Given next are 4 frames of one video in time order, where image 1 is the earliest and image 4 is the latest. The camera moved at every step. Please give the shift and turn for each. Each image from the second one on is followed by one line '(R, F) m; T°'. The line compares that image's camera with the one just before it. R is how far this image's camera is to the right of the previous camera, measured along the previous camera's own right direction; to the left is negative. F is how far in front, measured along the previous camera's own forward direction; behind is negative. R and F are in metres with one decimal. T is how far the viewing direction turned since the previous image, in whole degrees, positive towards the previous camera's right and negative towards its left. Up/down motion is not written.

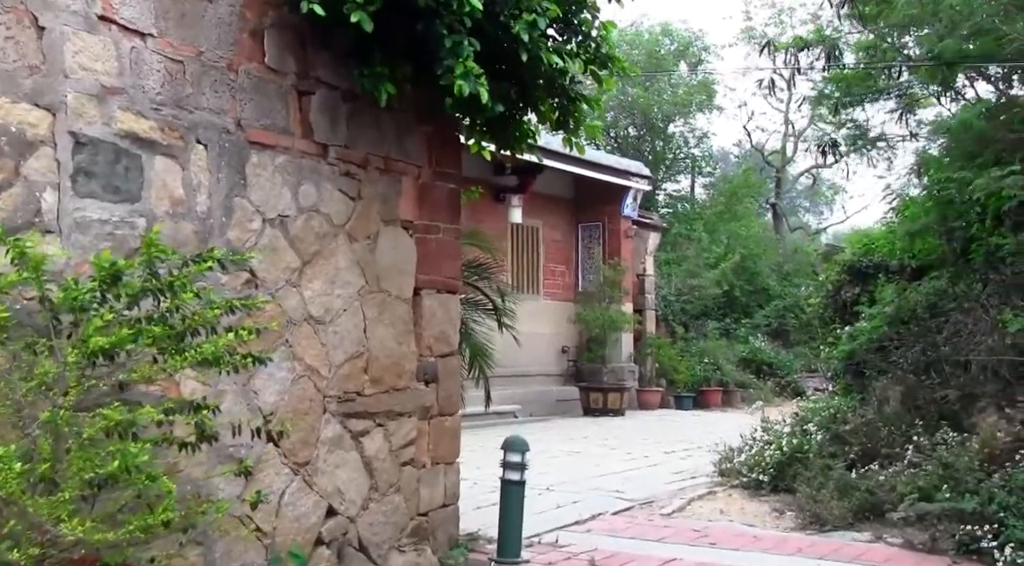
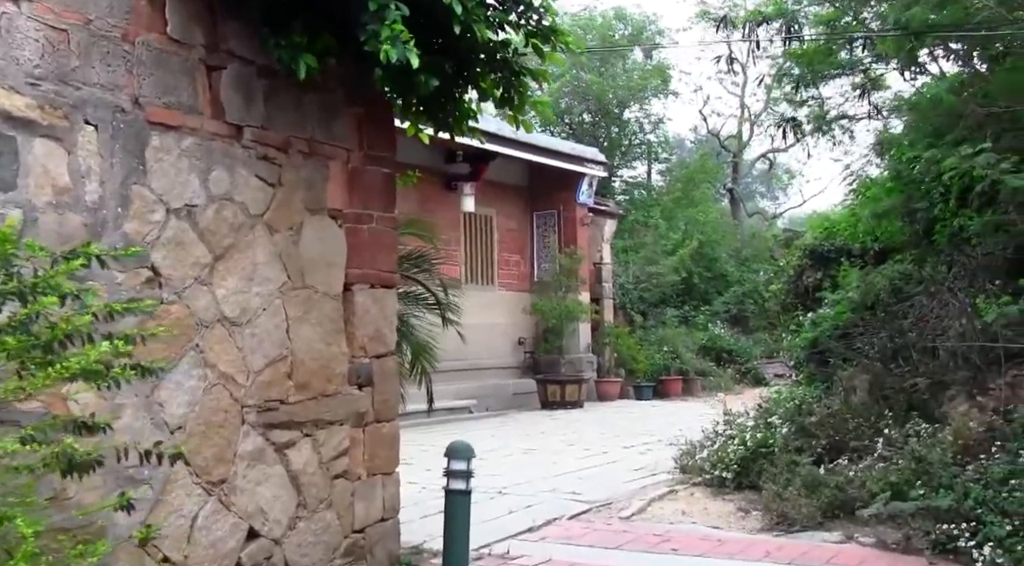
(+0.1, +0.4) m; +2°
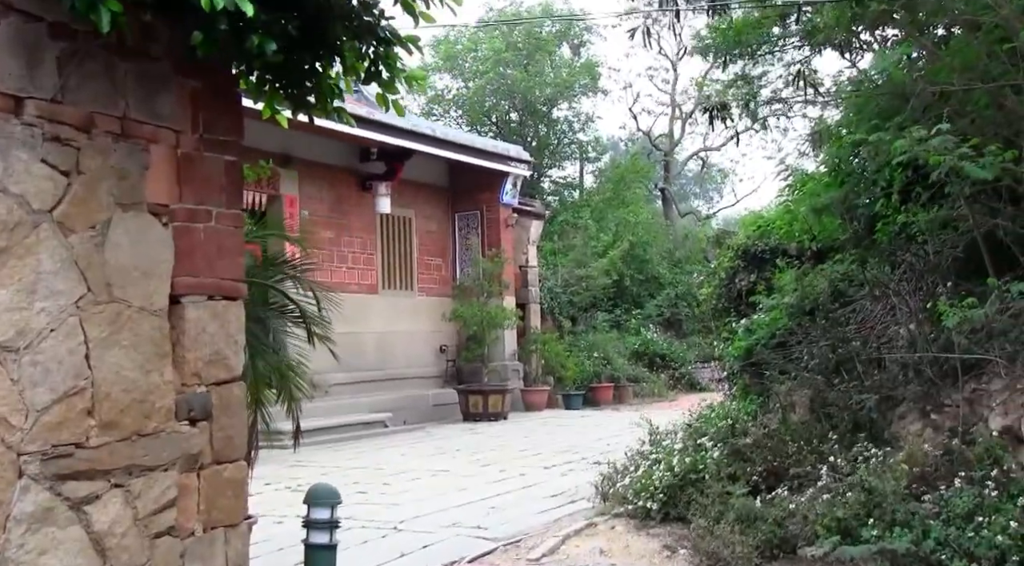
(+0.2, +0.8) m; +3°
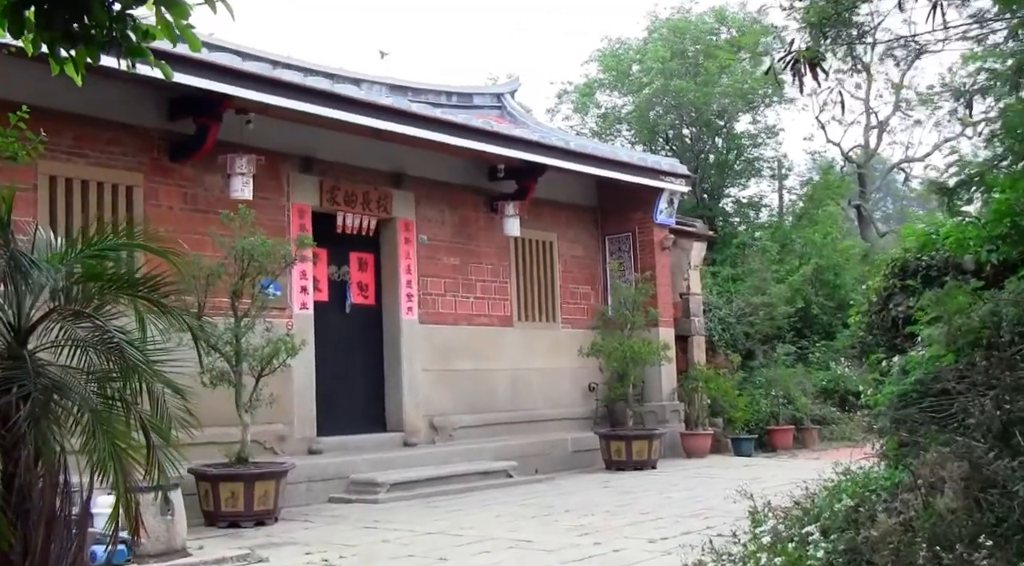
(+0.7, +1.6) m; -11°
